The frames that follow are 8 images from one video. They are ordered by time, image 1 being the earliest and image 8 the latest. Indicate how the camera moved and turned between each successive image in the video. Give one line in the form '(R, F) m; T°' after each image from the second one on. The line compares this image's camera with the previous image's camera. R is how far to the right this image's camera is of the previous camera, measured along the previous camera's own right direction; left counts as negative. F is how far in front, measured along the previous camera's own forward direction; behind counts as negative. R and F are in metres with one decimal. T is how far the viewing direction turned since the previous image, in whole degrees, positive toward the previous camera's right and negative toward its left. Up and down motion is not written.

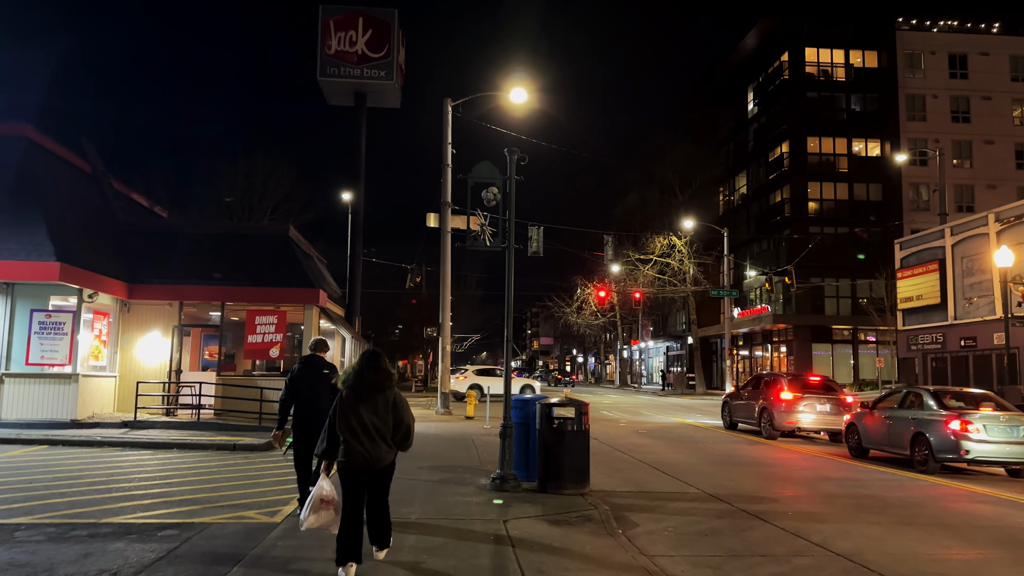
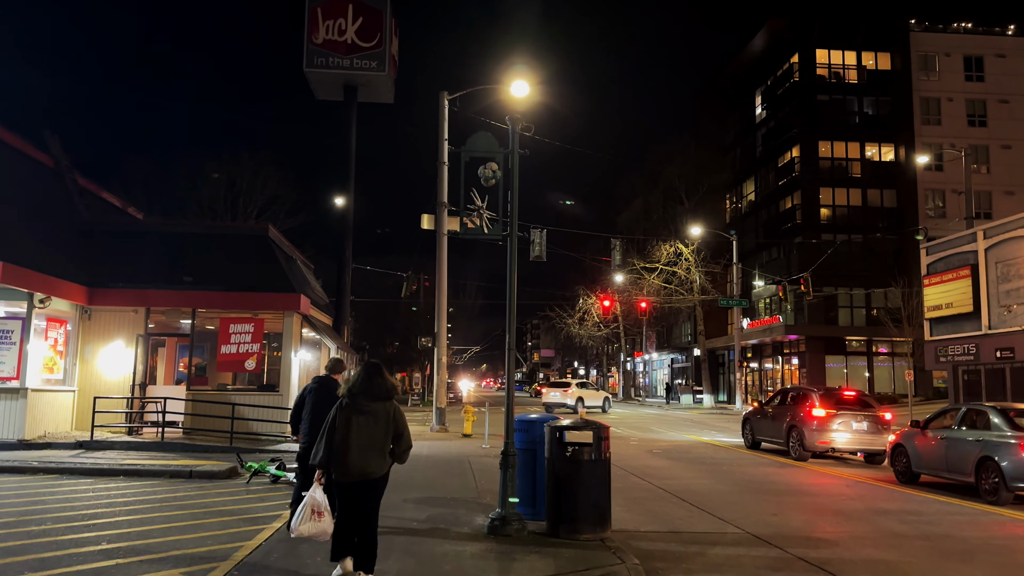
(0.0, +1.8) m; 0°
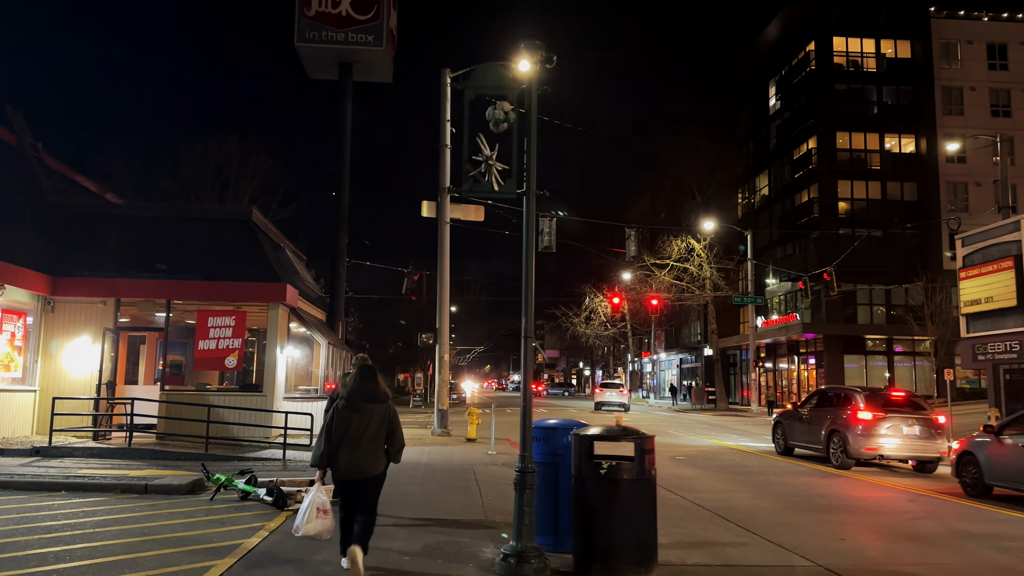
(-0.1, +1.7) m; 0°
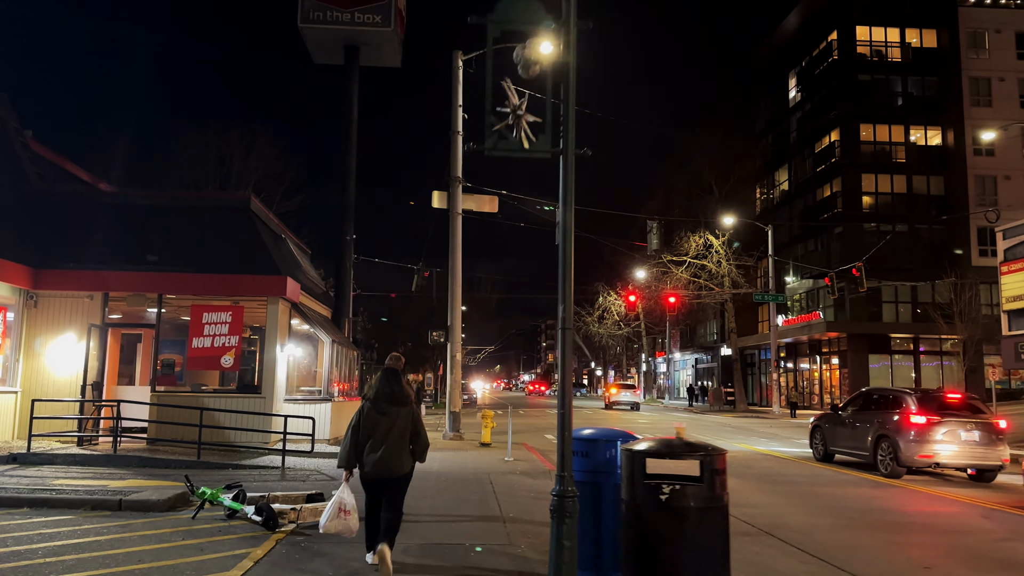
(-0.2, +1.2) m; -1°
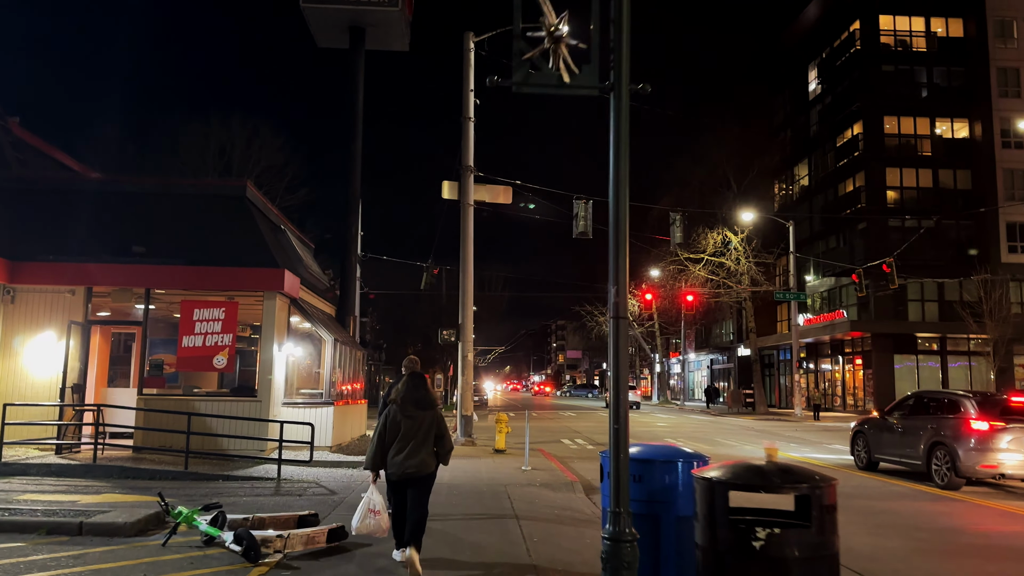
(-0.1, +1.2) m; -1°
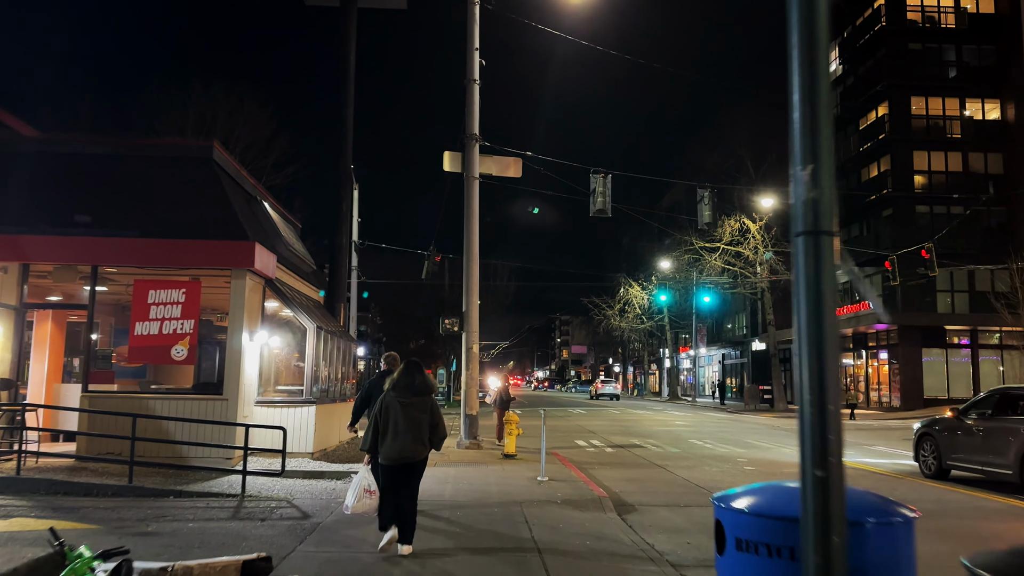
(-0.2, +2.1) m; 0°
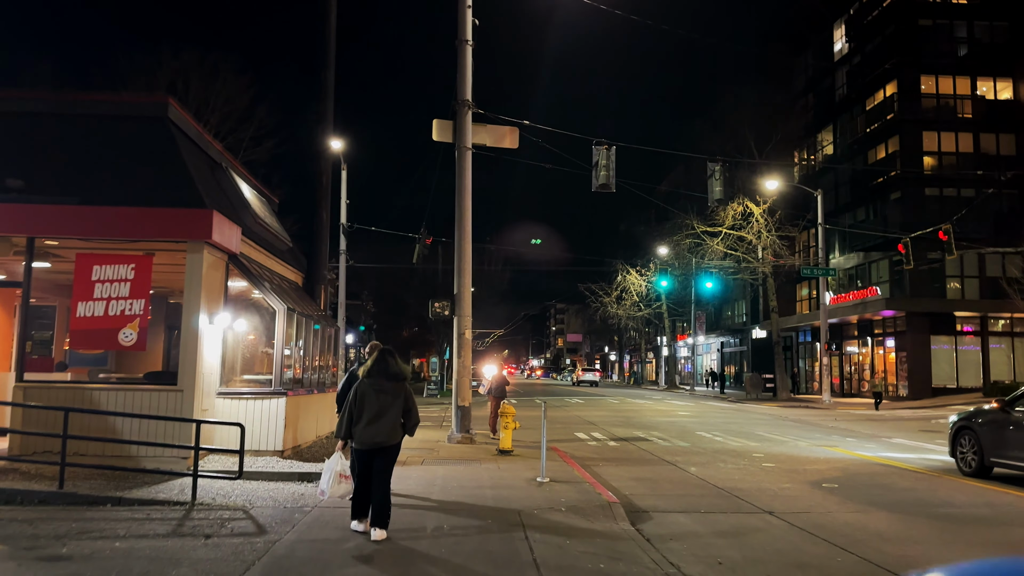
(0.0, +1.4) m; 0°
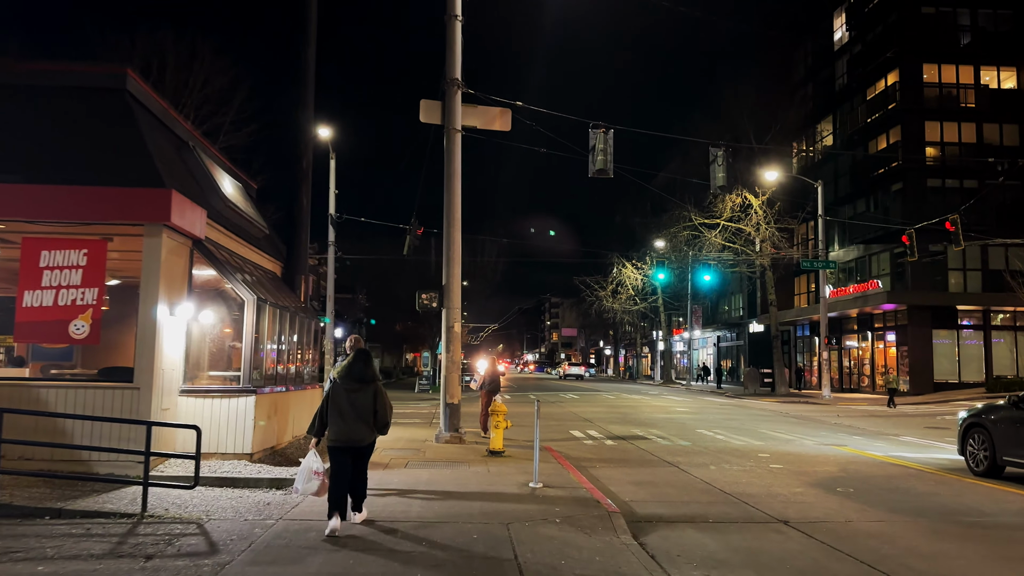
(+0.1, +0.8) m; 0°
